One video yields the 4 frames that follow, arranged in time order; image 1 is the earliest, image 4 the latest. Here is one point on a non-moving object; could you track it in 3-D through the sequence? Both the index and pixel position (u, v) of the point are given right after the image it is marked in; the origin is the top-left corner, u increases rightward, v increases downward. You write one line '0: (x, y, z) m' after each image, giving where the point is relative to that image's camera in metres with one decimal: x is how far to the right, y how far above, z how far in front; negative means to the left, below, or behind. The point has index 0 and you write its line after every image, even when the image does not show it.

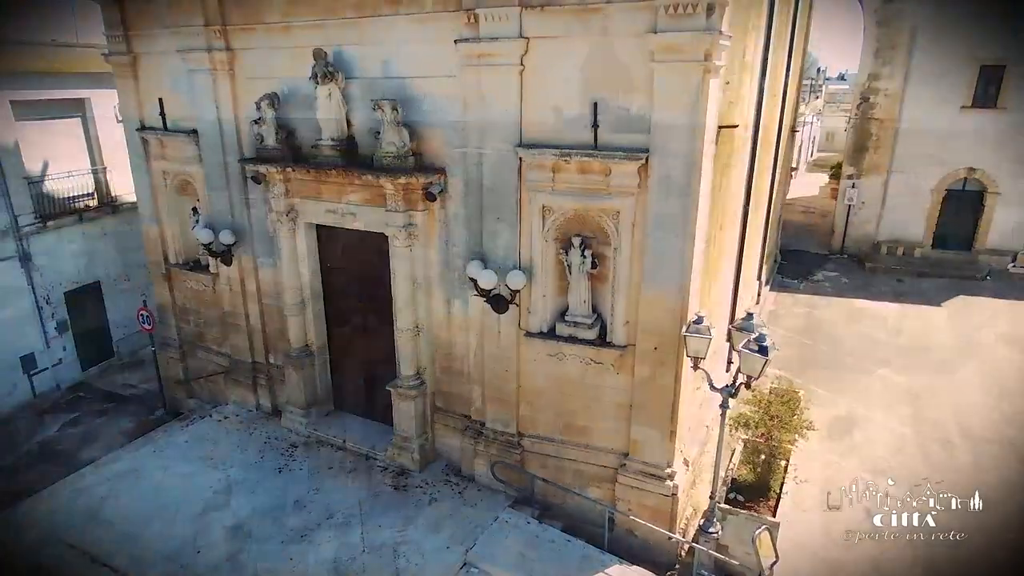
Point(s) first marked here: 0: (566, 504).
0: (+0.7, -2.8, +8.6) m
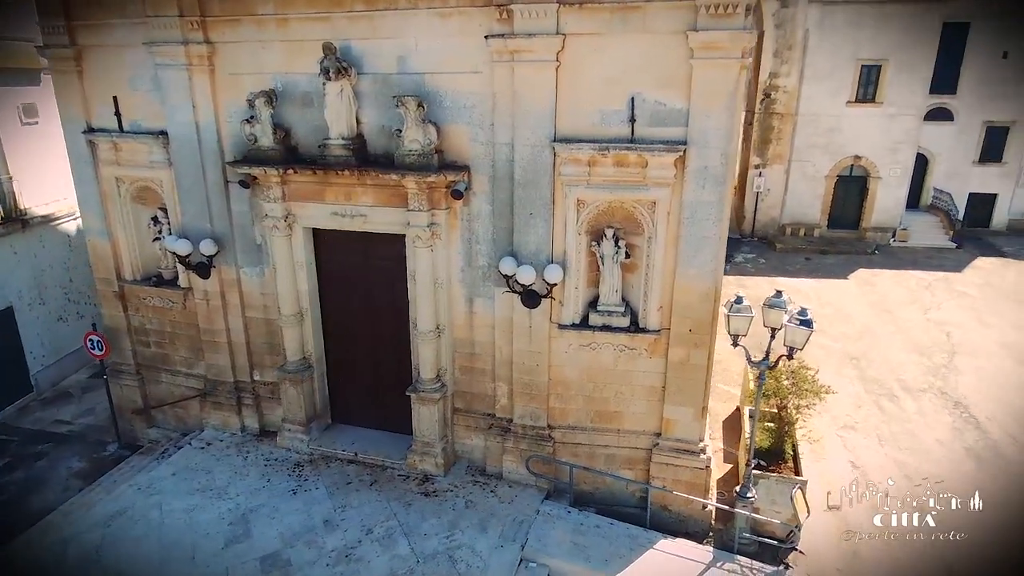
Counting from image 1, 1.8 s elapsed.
0: (+1.1, -2.7, +8.9) m
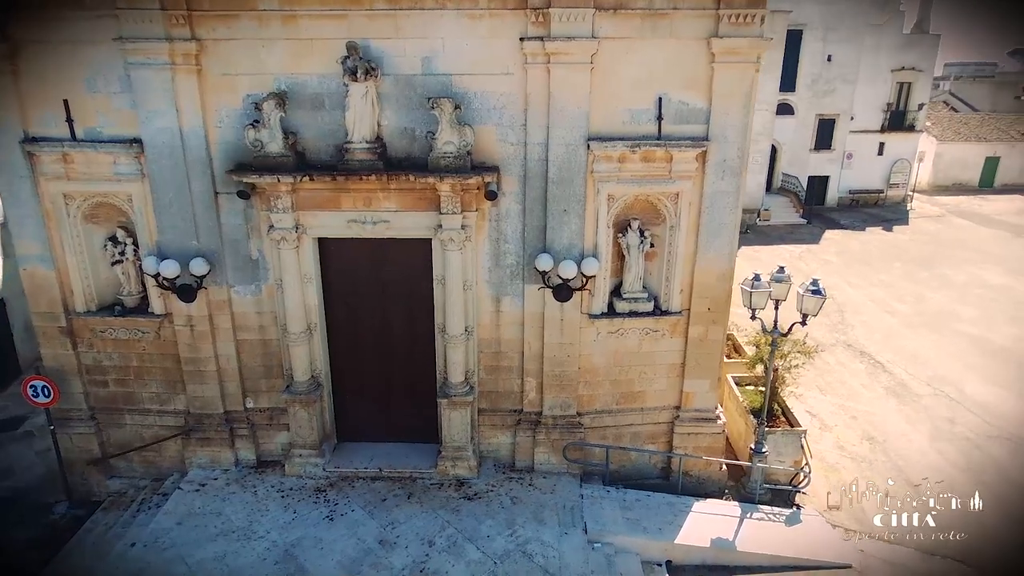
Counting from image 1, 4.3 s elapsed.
0: (+1.6, -2.5, +9.4) m
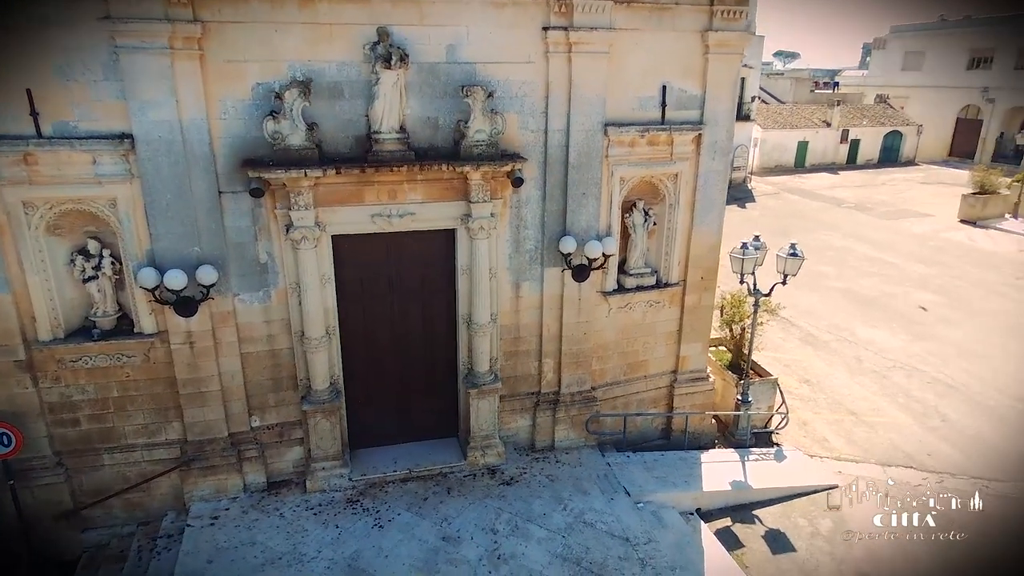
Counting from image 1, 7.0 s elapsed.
0: (+1.8, -2.2, +10.0) m
